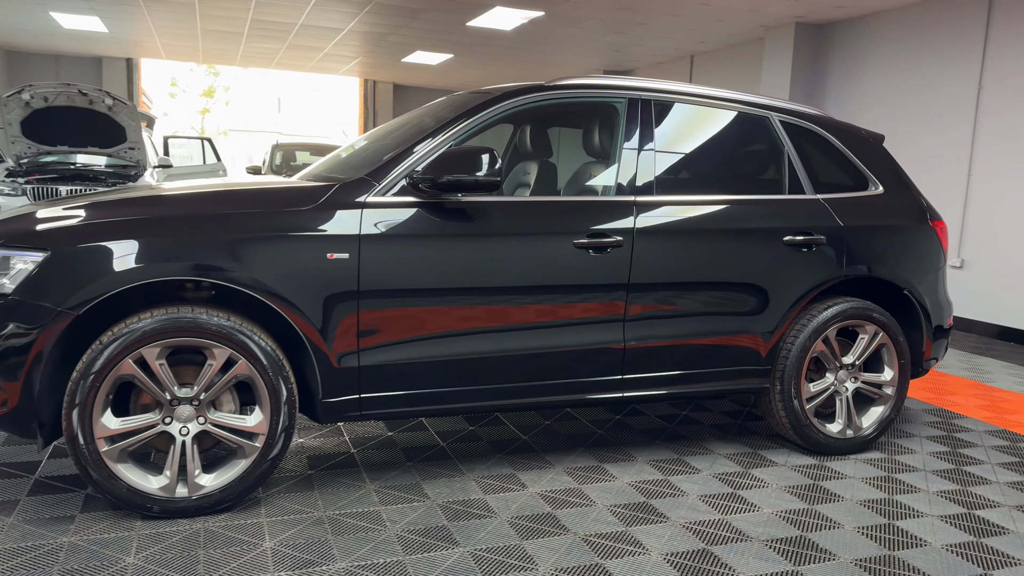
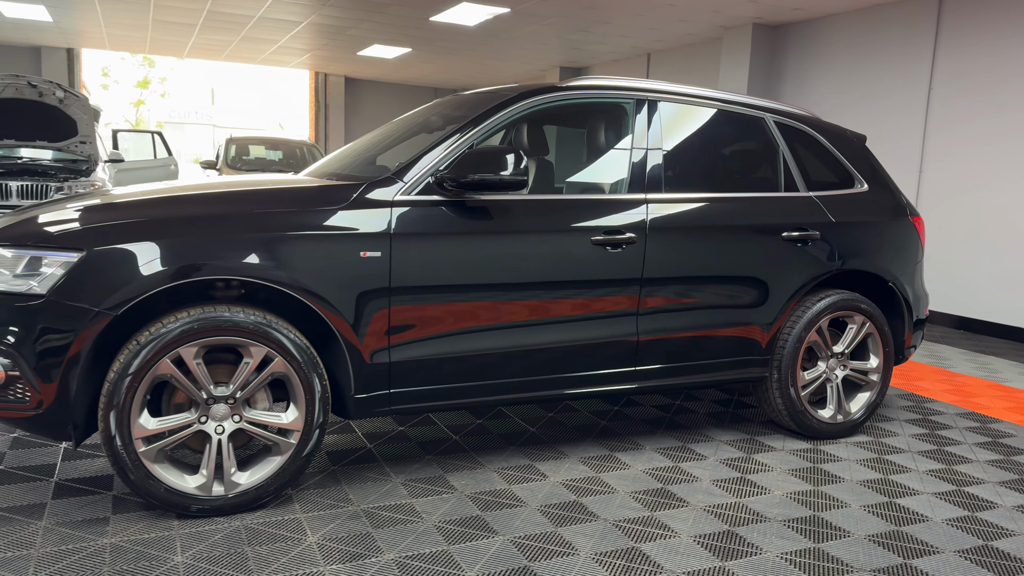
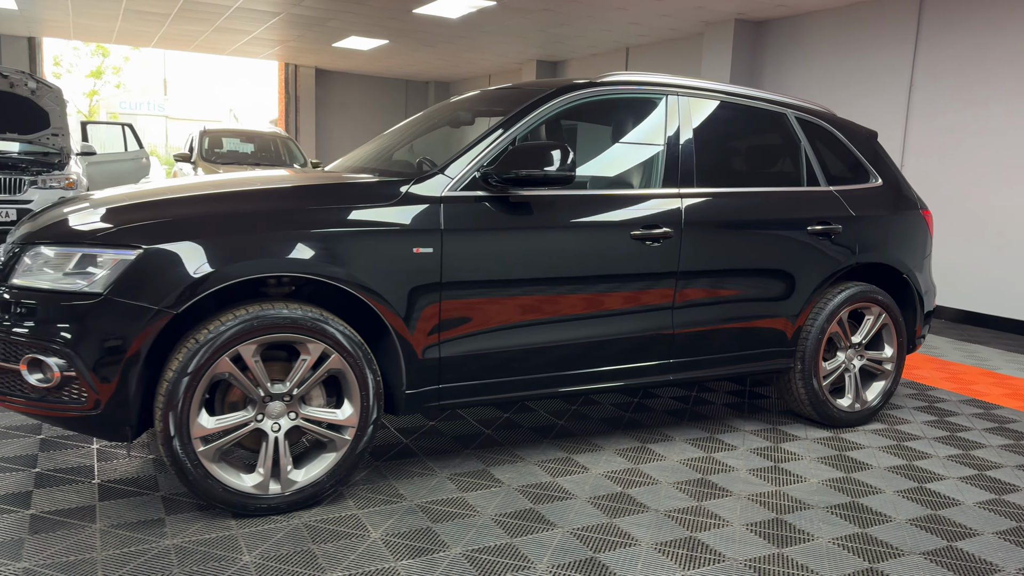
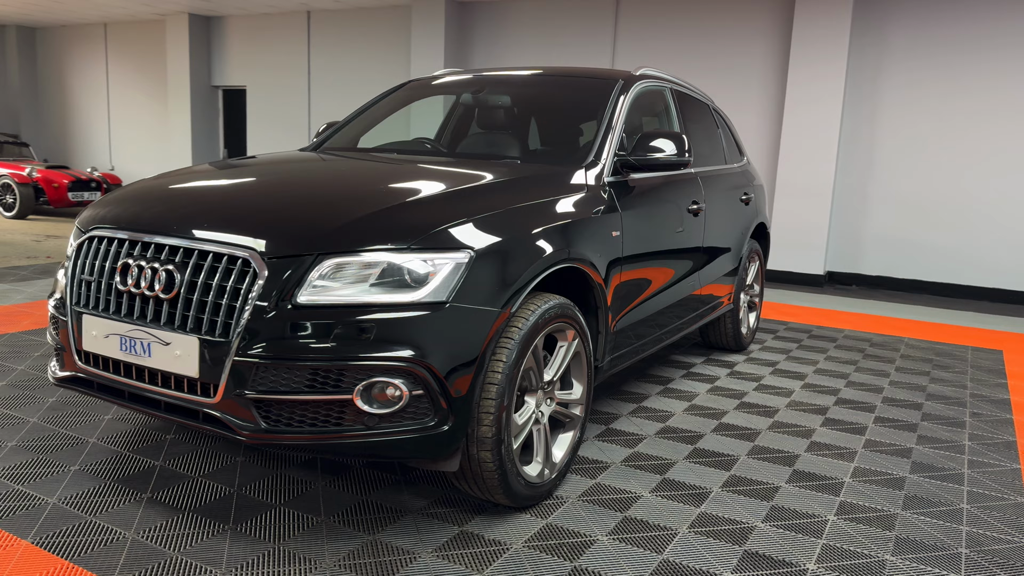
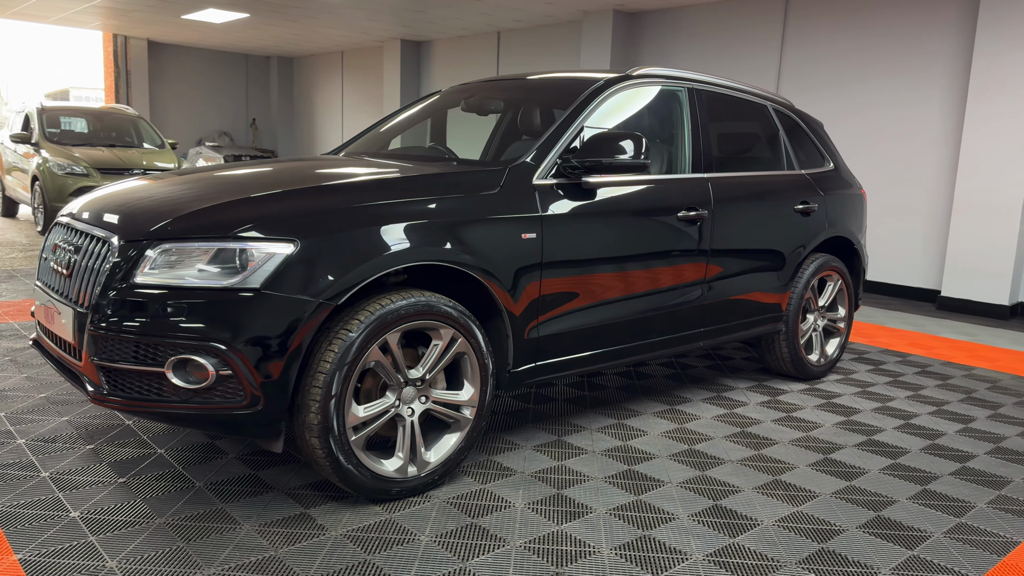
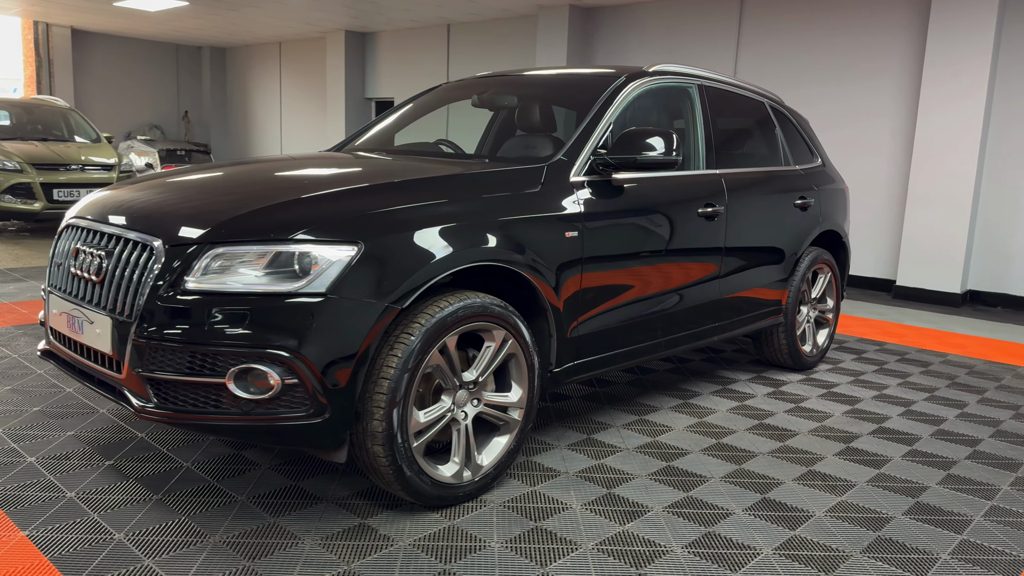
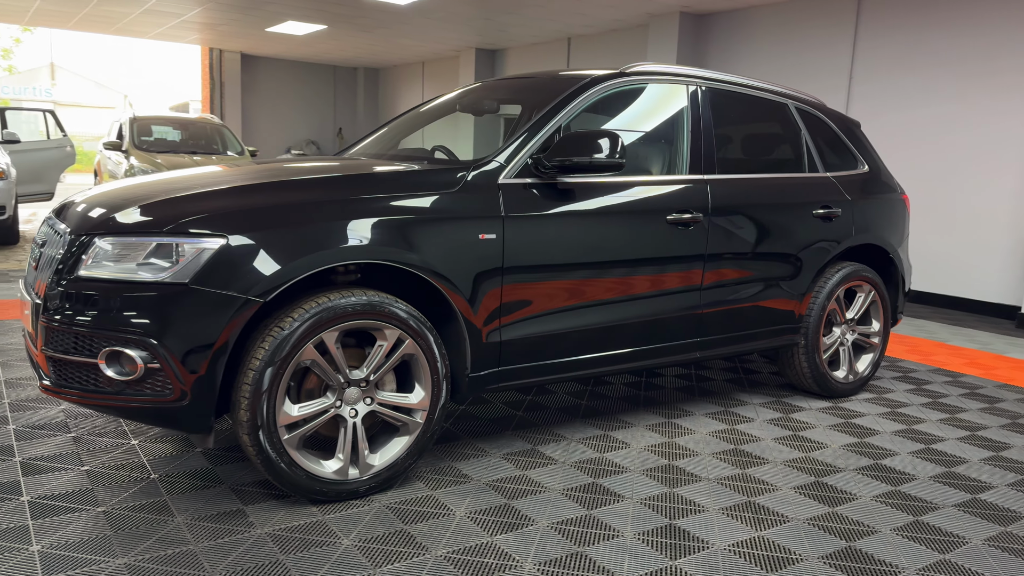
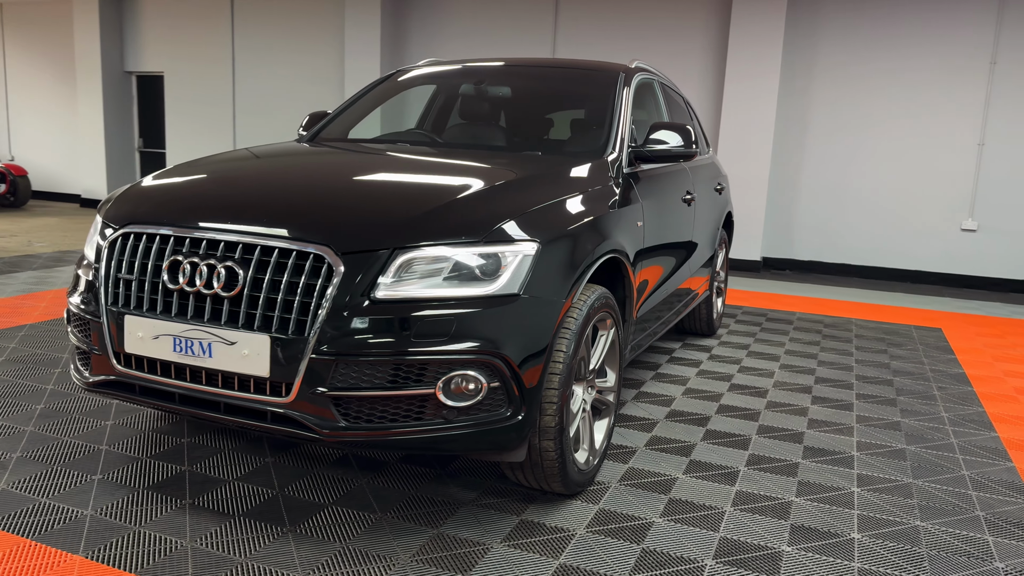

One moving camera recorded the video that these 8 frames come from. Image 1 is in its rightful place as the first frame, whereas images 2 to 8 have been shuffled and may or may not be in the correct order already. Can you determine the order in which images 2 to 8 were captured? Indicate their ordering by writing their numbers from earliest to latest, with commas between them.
2, 3, 7, 5, 6, 4, 8
